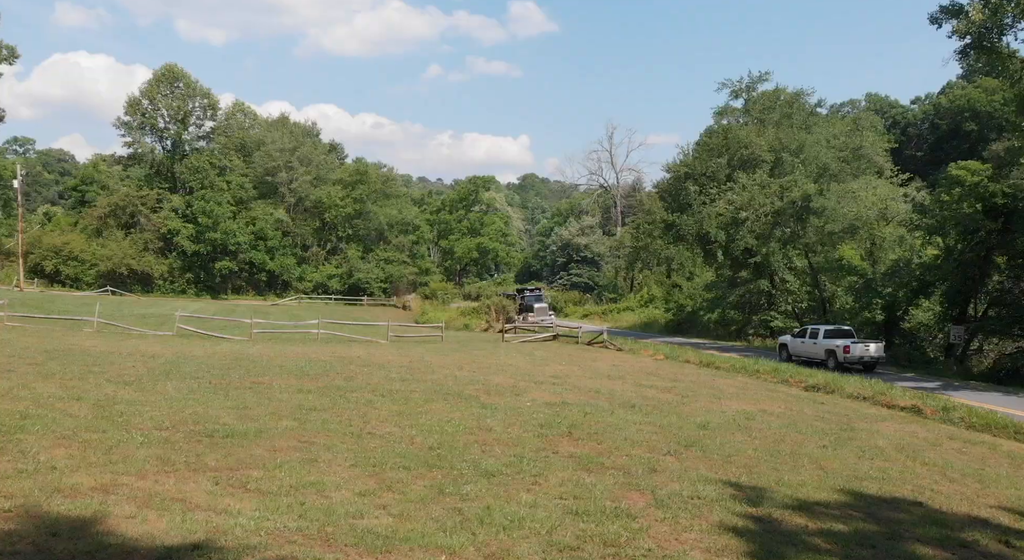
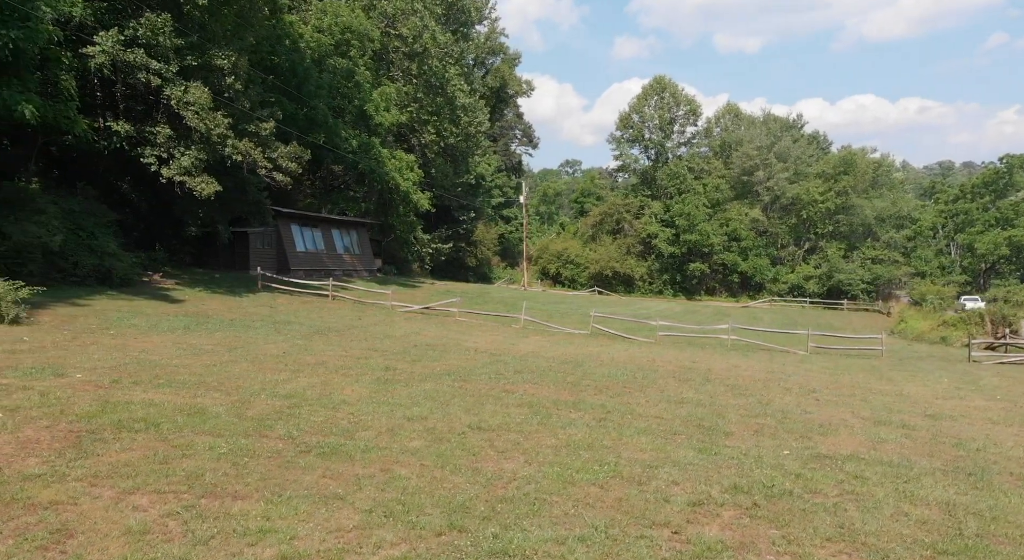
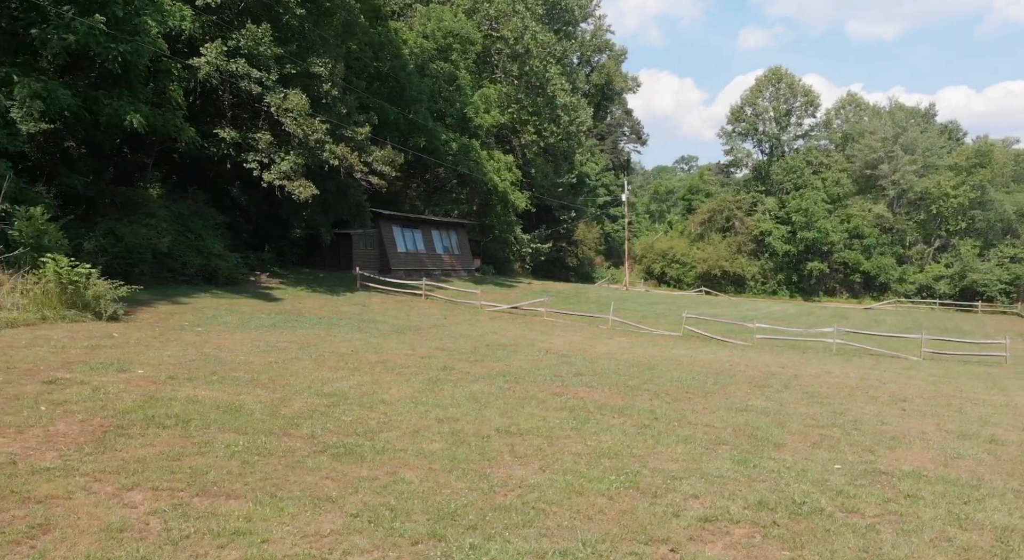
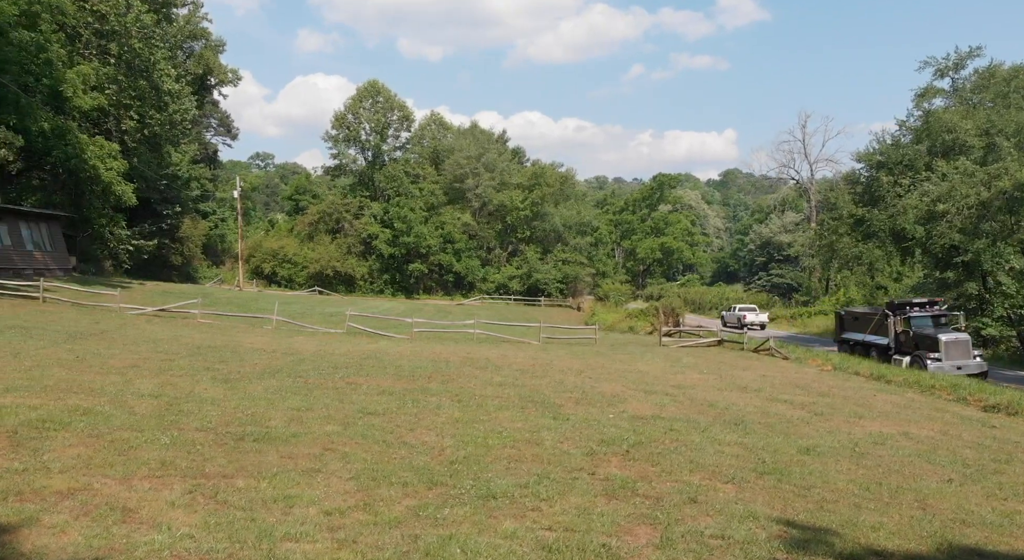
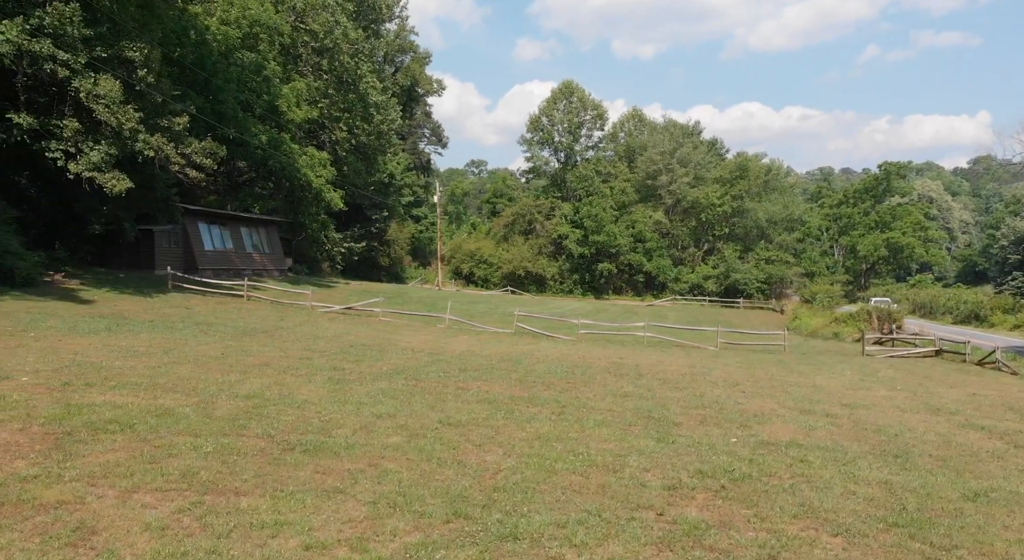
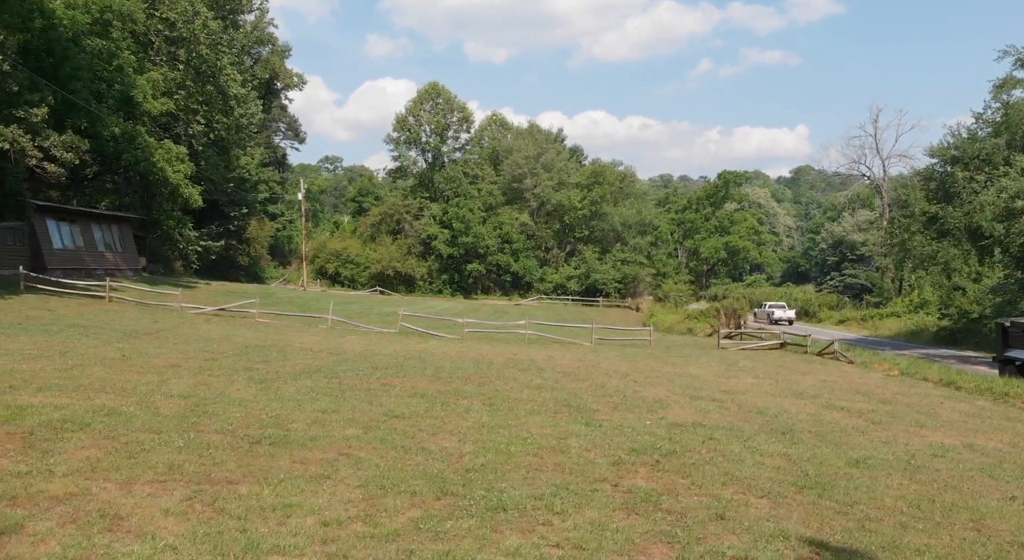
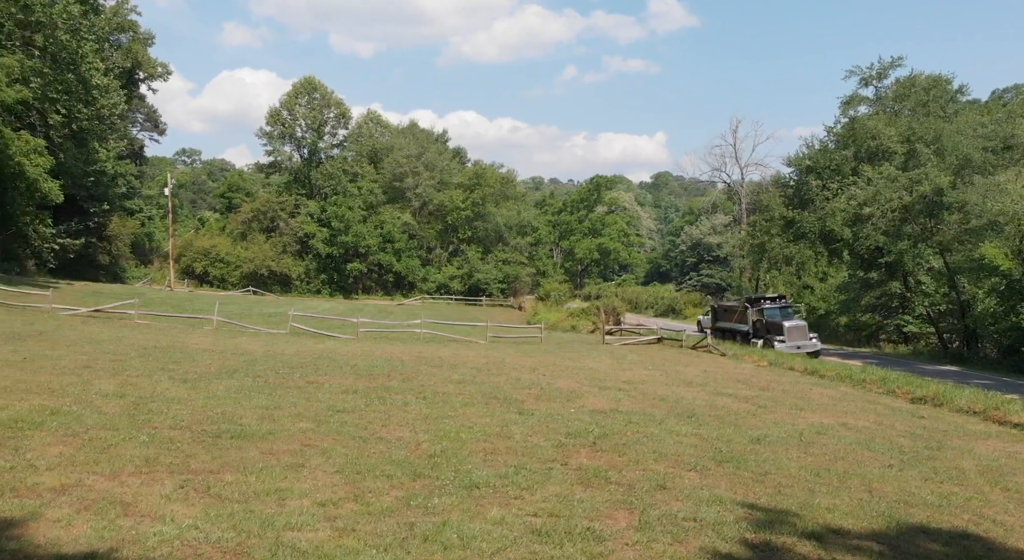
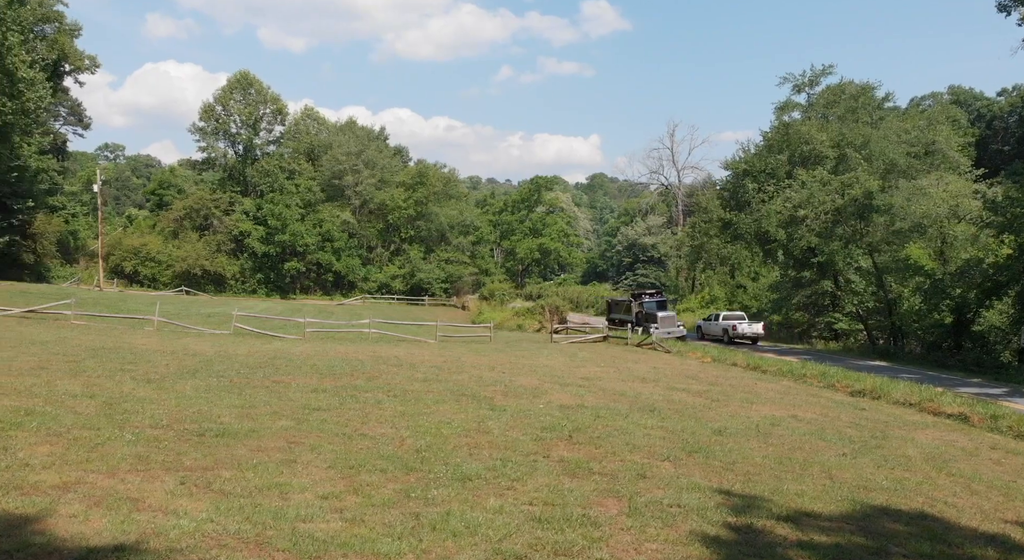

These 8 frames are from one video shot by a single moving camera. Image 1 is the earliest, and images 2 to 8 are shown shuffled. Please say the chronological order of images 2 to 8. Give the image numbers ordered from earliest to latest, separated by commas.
8, 7, 4, 6, 5, 2, 3
